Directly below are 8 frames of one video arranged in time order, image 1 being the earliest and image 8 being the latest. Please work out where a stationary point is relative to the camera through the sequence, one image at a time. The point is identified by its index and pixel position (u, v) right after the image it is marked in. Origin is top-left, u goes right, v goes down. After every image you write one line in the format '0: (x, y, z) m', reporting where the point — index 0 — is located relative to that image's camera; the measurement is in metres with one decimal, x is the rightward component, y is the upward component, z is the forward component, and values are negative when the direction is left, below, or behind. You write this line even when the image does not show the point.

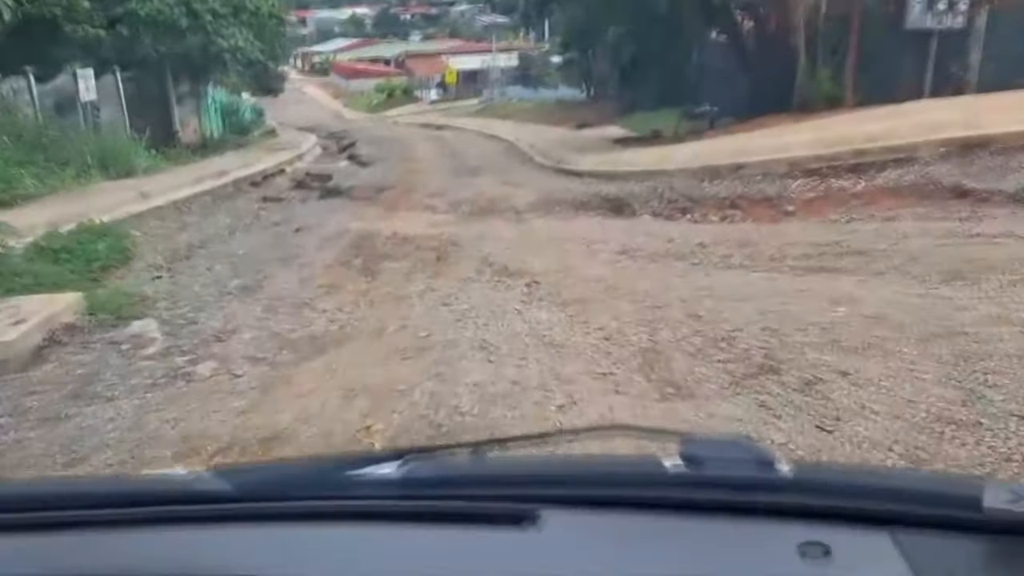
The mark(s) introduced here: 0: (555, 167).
0: (+0.9, +2.5, +18.0) m
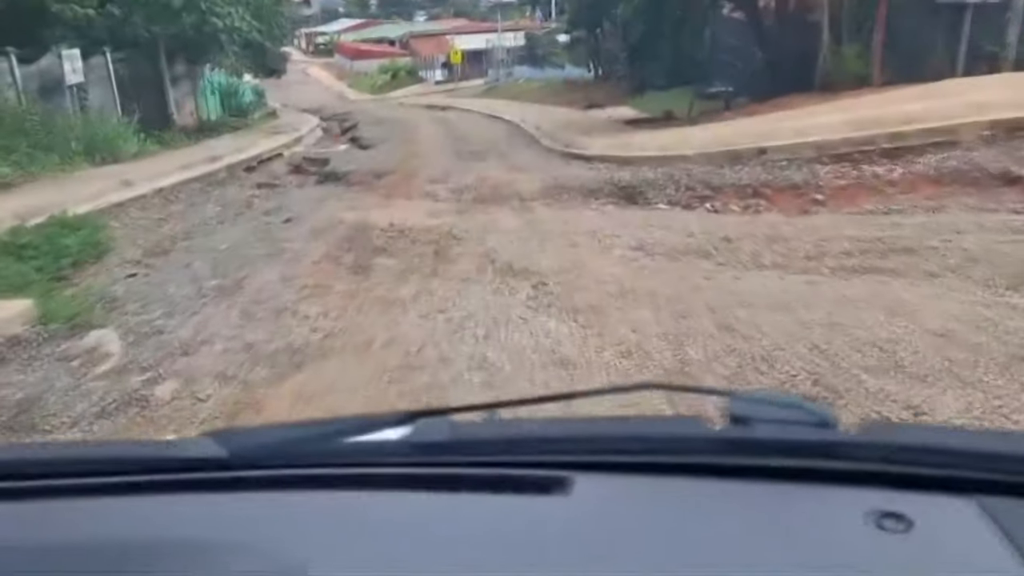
0: (+1.0, +2.7, +17.1) m
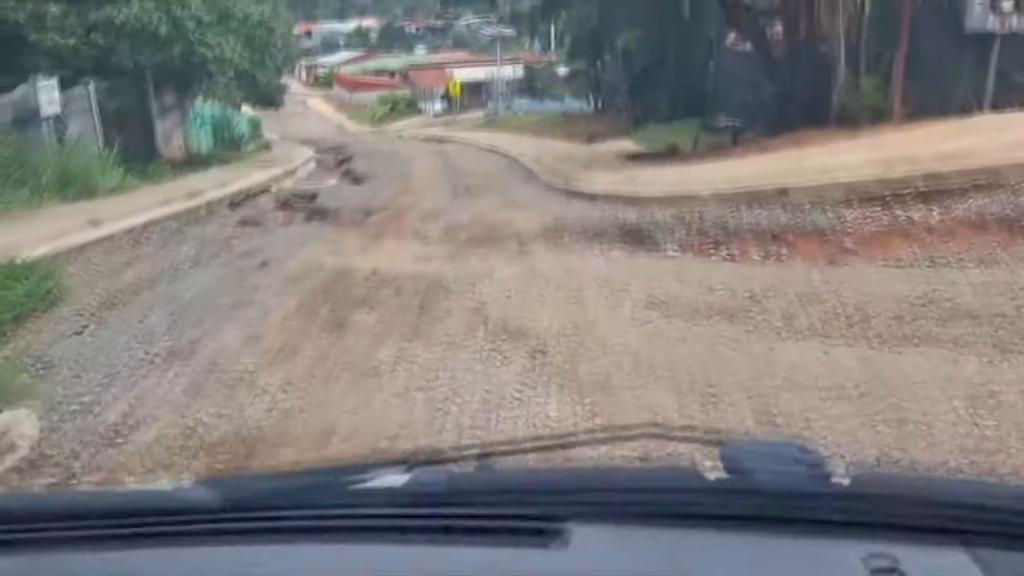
0: (+0.9, +1.8, +16.1) m
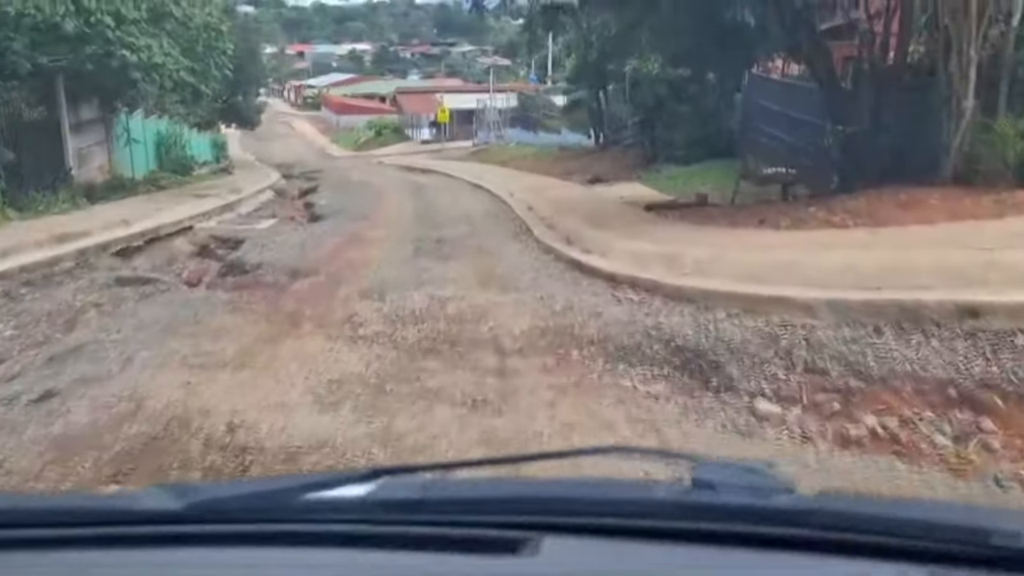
0: (+0.7, +0.5, +11.5) m
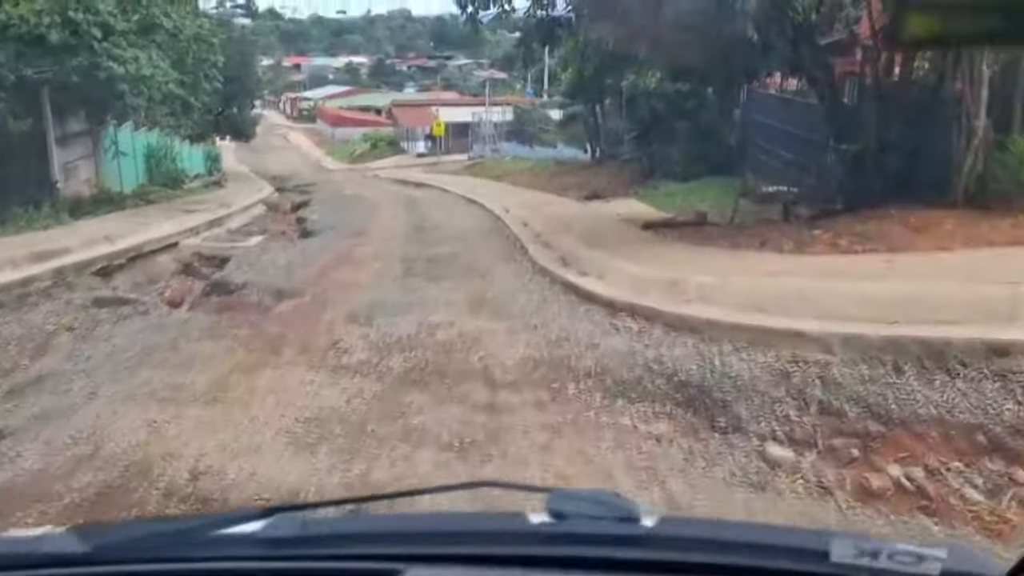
0: (+0.6, +0.2, +11.1) m
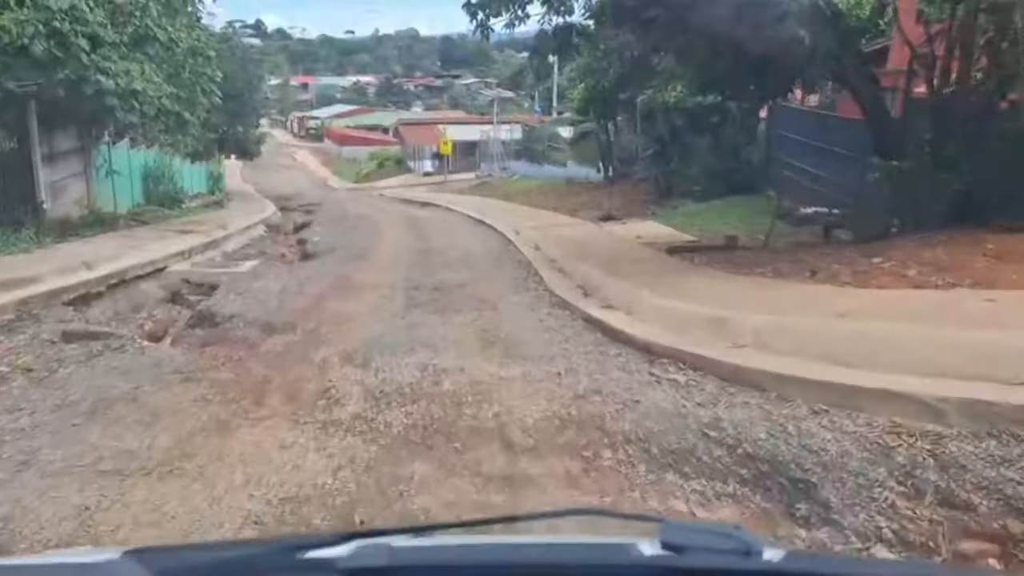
0: (+0.8, -0.2, +9.8) m
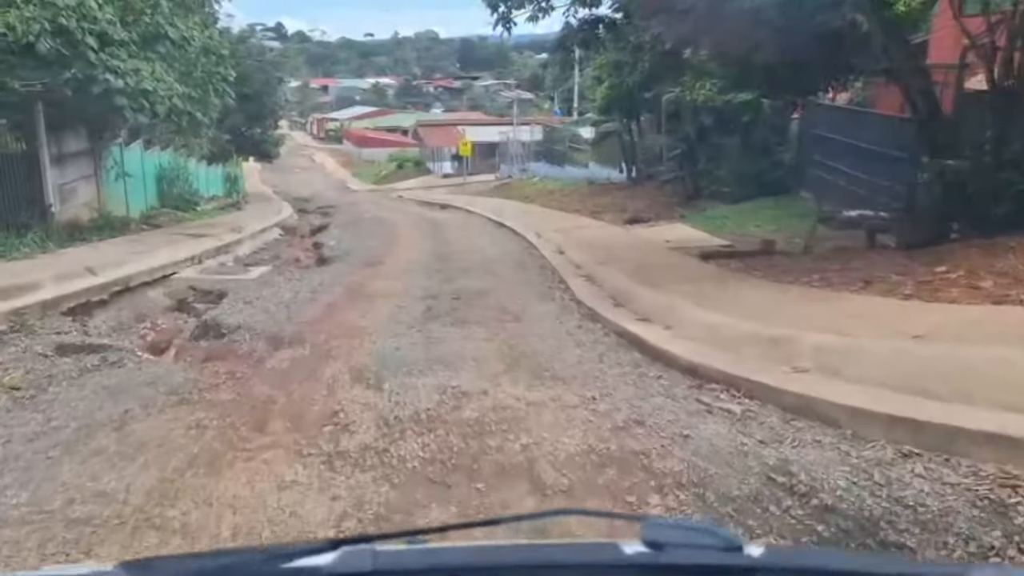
0: (+1.1, -0.3, +9.0) m
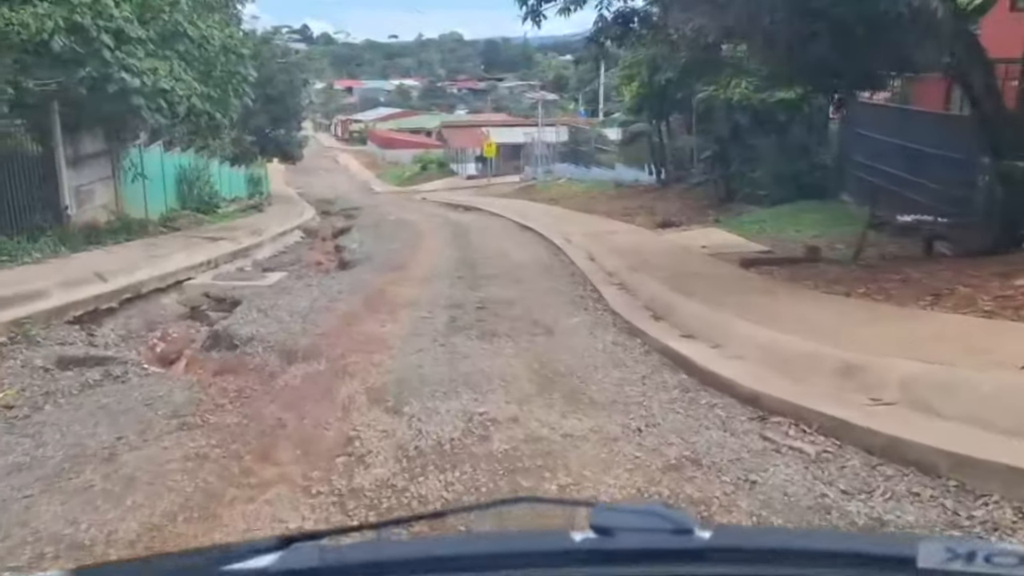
0: (+1.4, -0.5, +8.2) m
